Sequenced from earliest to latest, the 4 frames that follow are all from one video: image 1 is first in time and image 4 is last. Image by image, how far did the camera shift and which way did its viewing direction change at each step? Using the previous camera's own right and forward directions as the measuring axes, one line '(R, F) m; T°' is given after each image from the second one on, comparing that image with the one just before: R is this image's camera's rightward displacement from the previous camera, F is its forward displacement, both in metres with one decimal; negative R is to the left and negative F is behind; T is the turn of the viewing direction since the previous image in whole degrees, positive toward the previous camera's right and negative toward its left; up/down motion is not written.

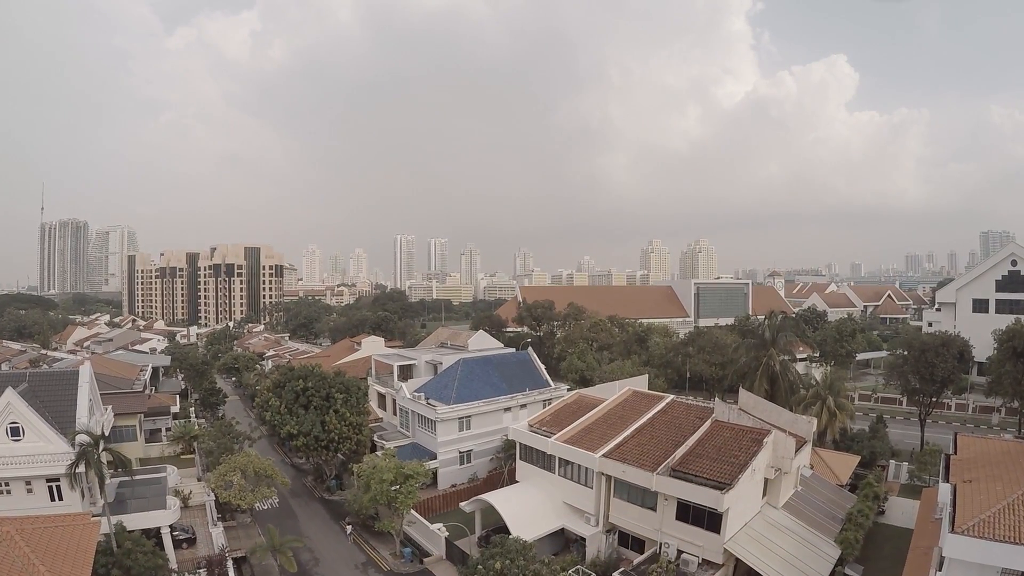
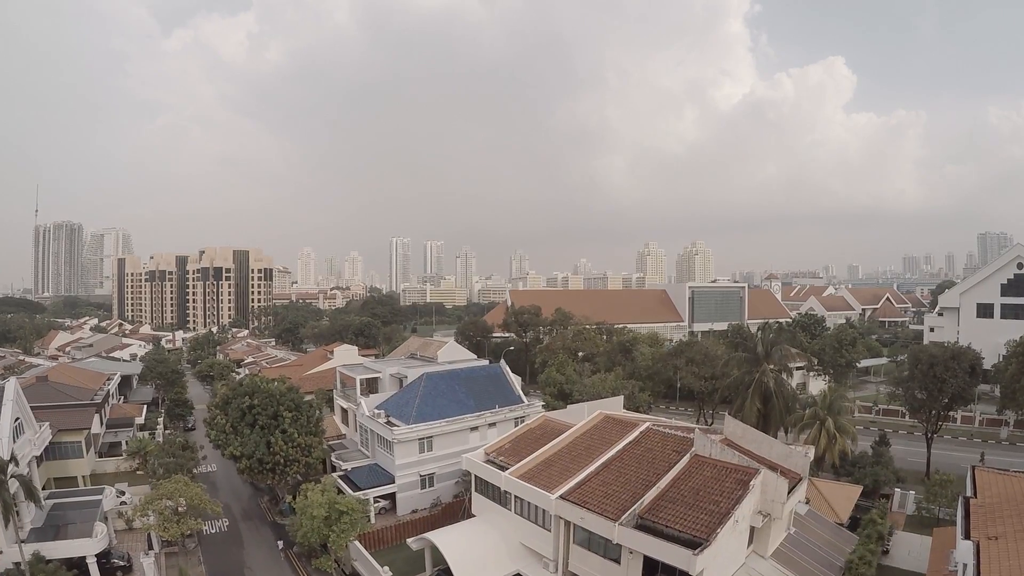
(+1.3, +2.1) m; 0°
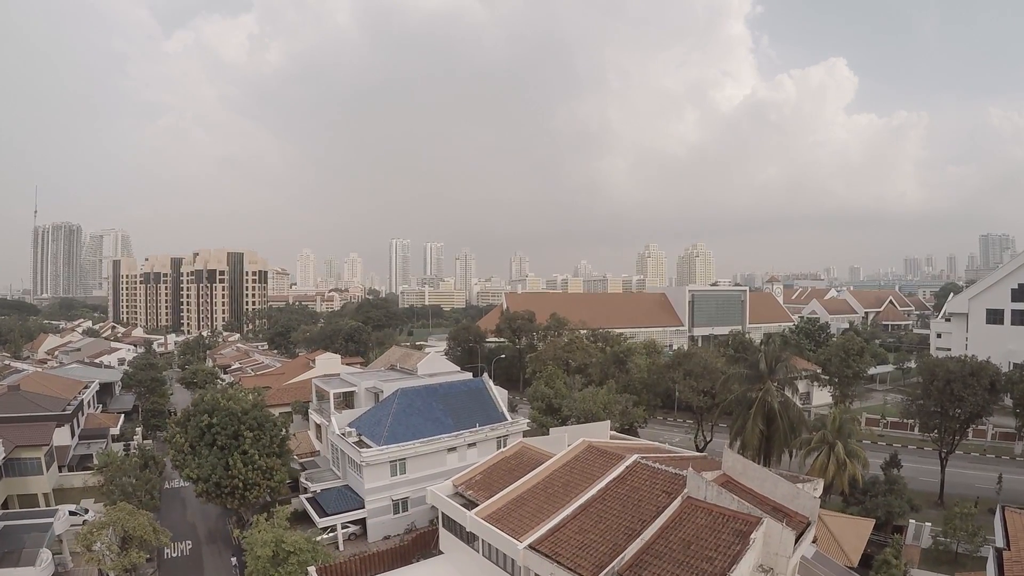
(+0.8, +1.7) m; 0°
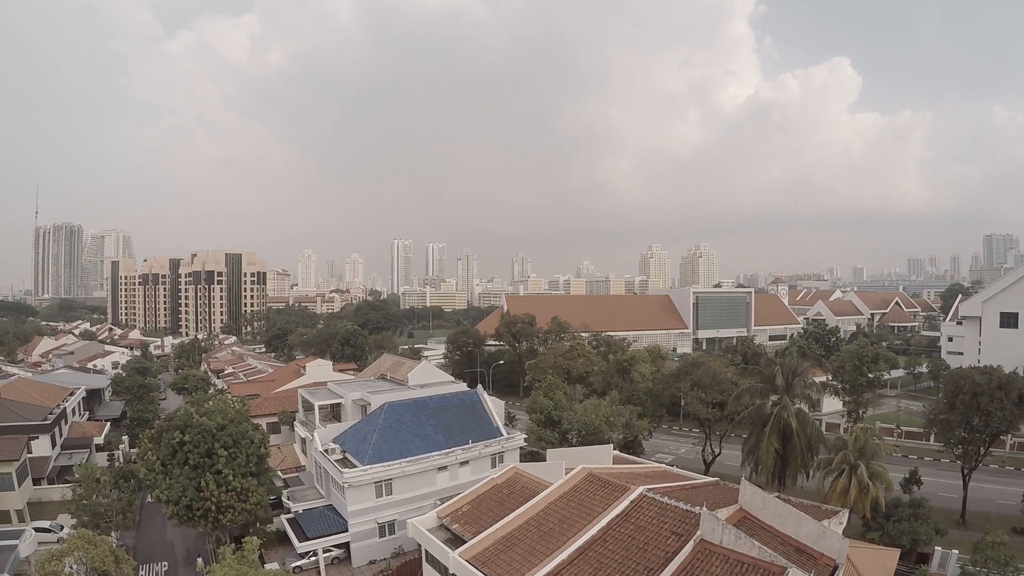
(+0.3, +1.4) m; 0°
